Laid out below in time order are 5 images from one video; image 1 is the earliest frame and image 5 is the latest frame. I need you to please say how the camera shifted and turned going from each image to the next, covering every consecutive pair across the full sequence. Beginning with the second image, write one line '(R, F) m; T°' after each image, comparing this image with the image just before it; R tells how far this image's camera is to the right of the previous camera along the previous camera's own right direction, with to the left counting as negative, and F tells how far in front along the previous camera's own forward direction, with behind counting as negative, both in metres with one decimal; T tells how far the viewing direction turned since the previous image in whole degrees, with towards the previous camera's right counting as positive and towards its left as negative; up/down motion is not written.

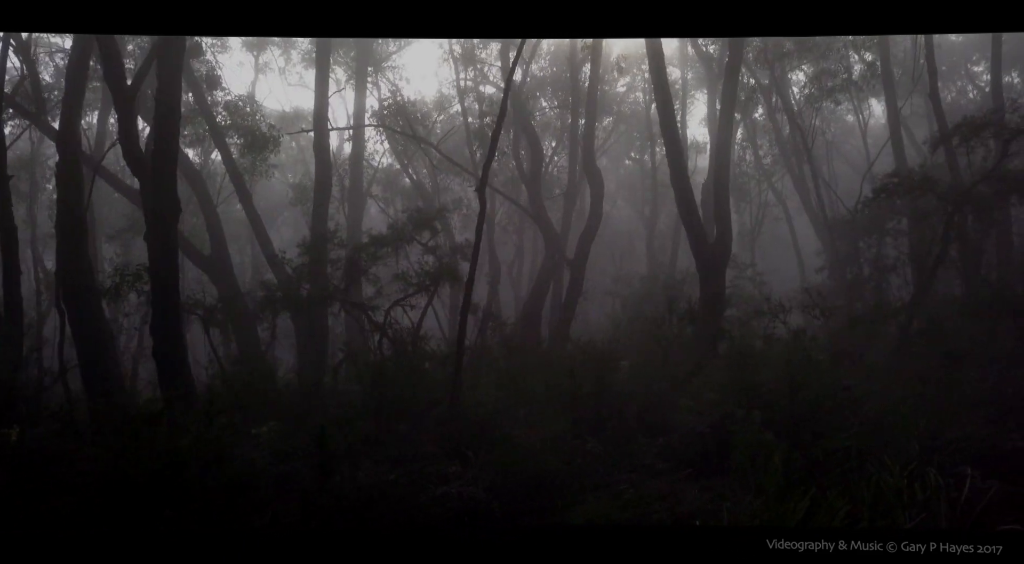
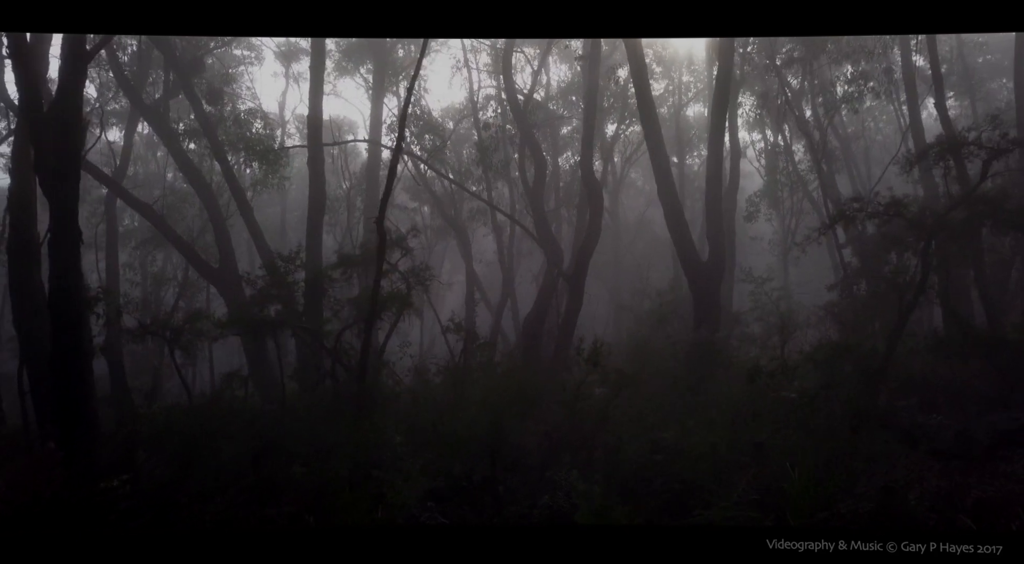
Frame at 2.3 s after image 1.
(+0.3, +0.2) m; 0°
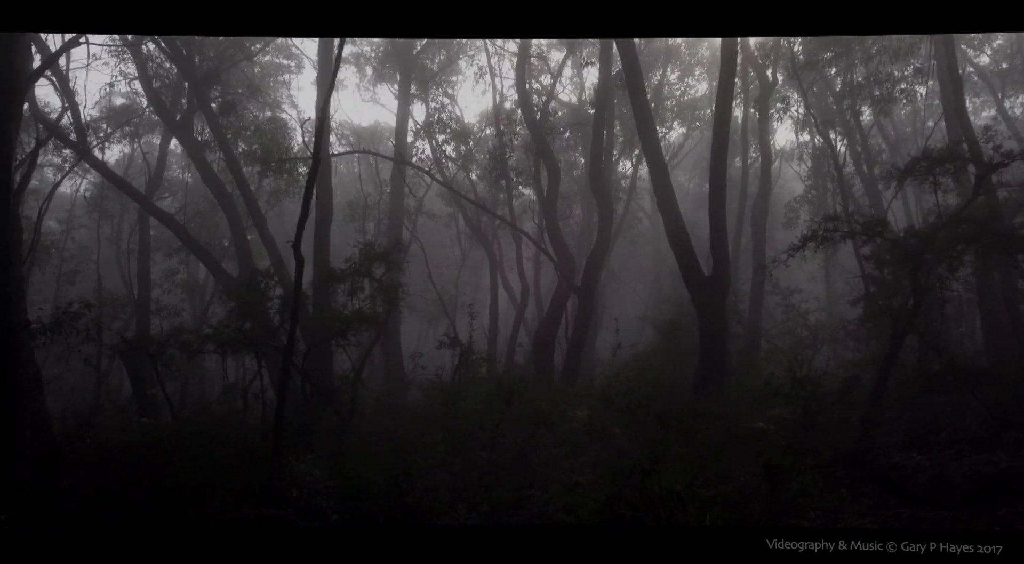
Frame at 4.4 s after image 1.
(+0.4, +0.3) m; -1°
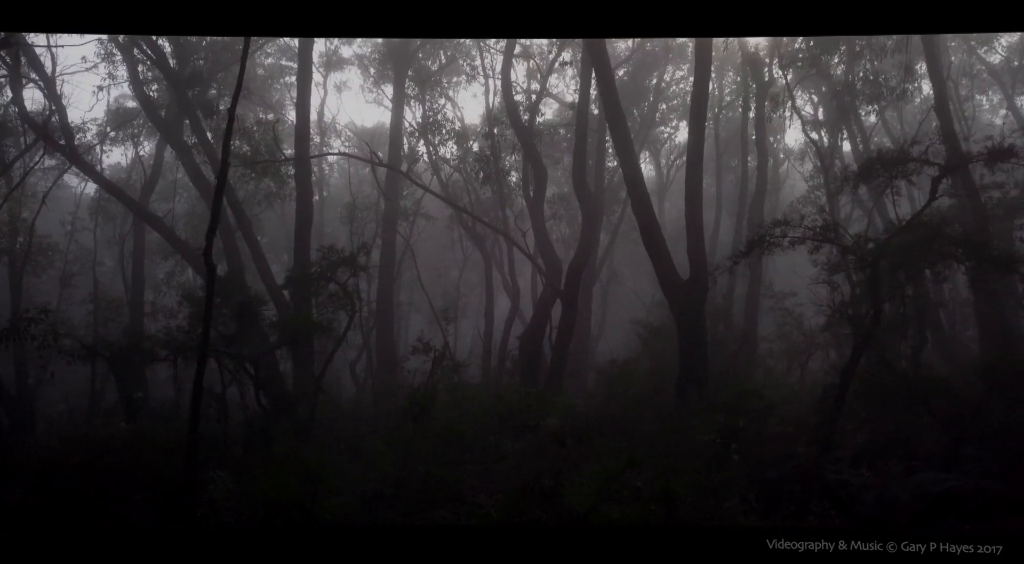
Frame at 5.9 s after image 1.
(+0.5, +0.3) m; 0°
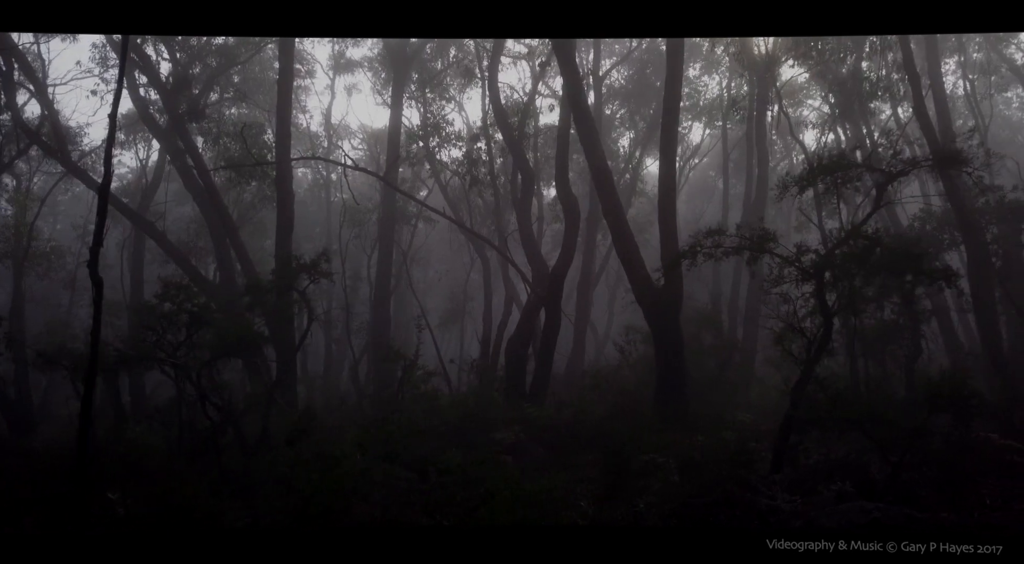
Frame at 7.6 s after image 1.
(+0.5, +0.3) m; 0°
